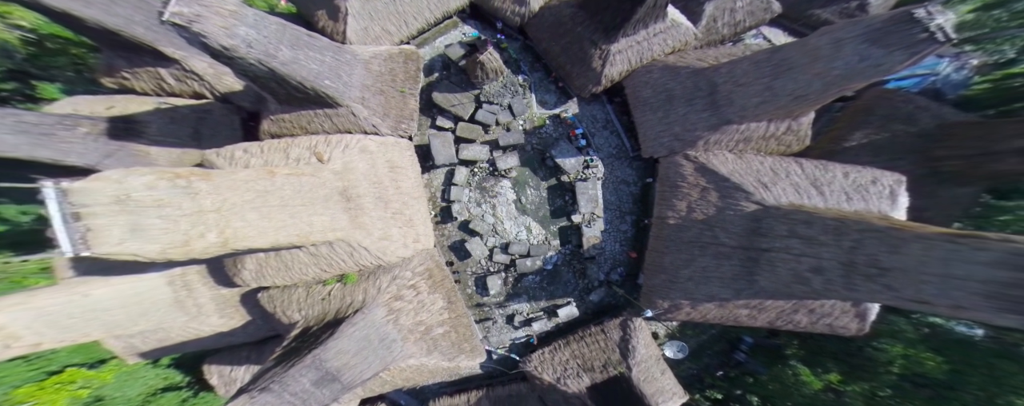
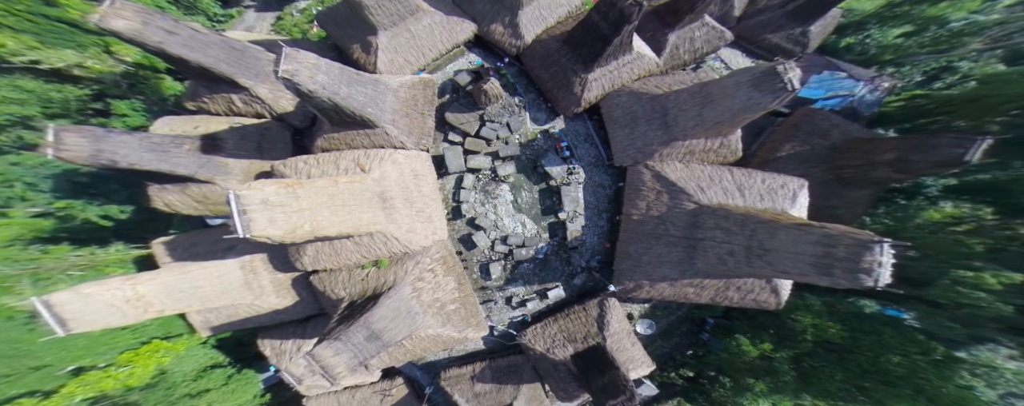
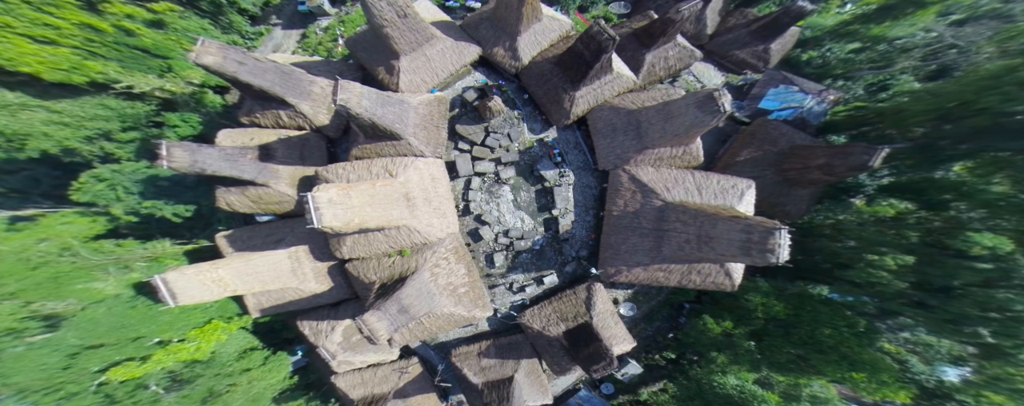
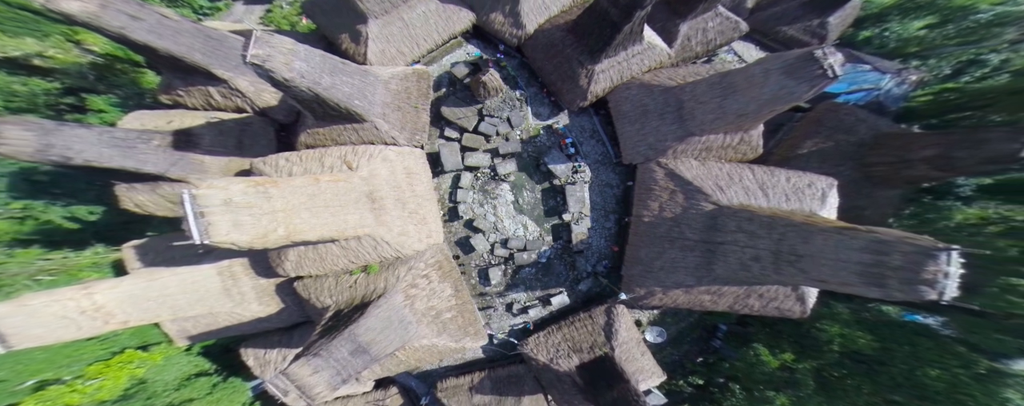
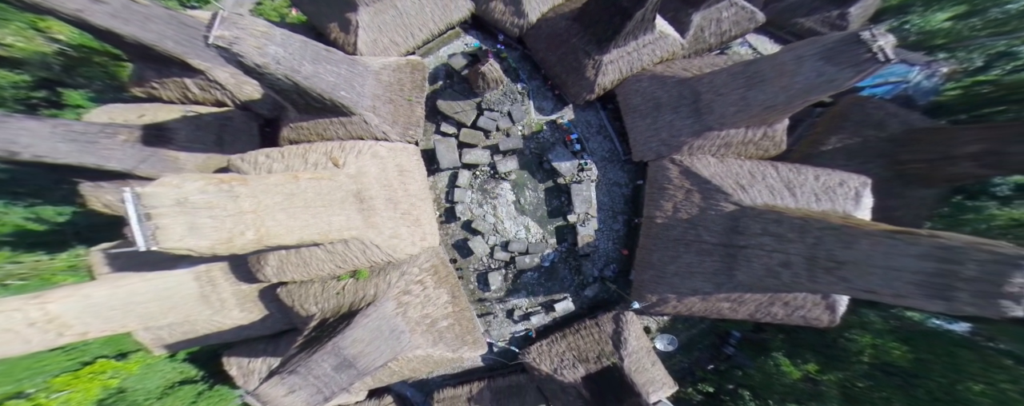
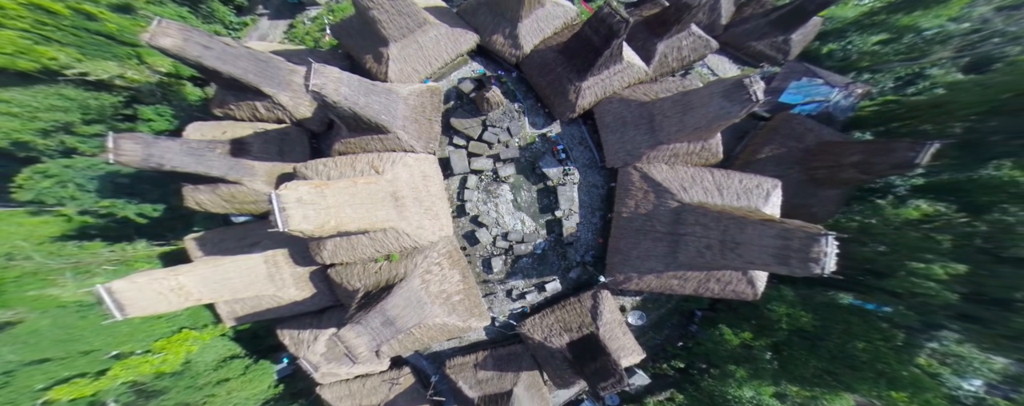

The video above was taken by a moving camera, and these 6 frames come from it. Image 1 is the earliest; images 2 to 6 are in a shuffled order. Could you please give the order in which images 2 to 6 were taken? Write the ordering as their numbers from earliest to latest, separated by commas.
5, 4, 2, 6, 3
